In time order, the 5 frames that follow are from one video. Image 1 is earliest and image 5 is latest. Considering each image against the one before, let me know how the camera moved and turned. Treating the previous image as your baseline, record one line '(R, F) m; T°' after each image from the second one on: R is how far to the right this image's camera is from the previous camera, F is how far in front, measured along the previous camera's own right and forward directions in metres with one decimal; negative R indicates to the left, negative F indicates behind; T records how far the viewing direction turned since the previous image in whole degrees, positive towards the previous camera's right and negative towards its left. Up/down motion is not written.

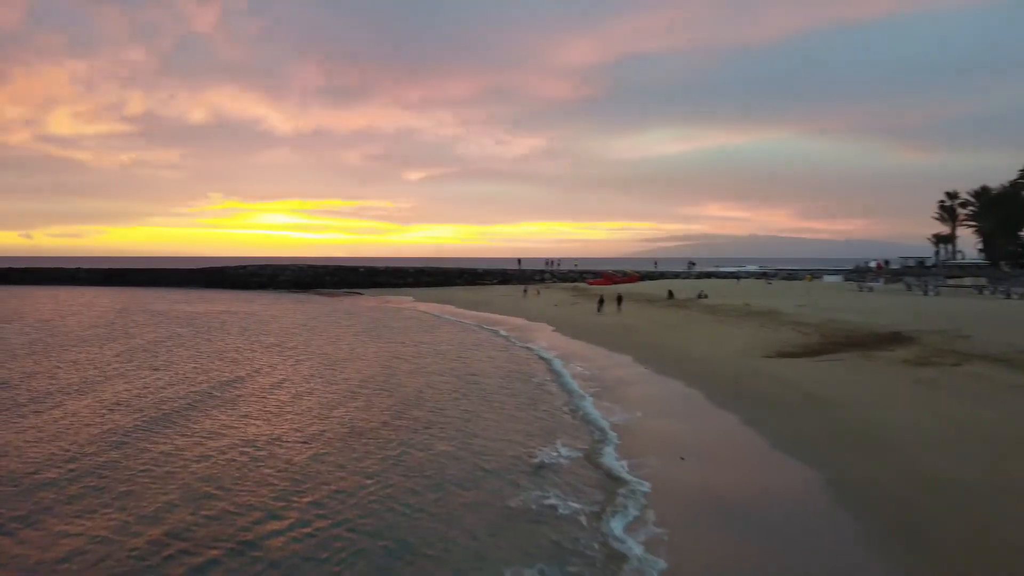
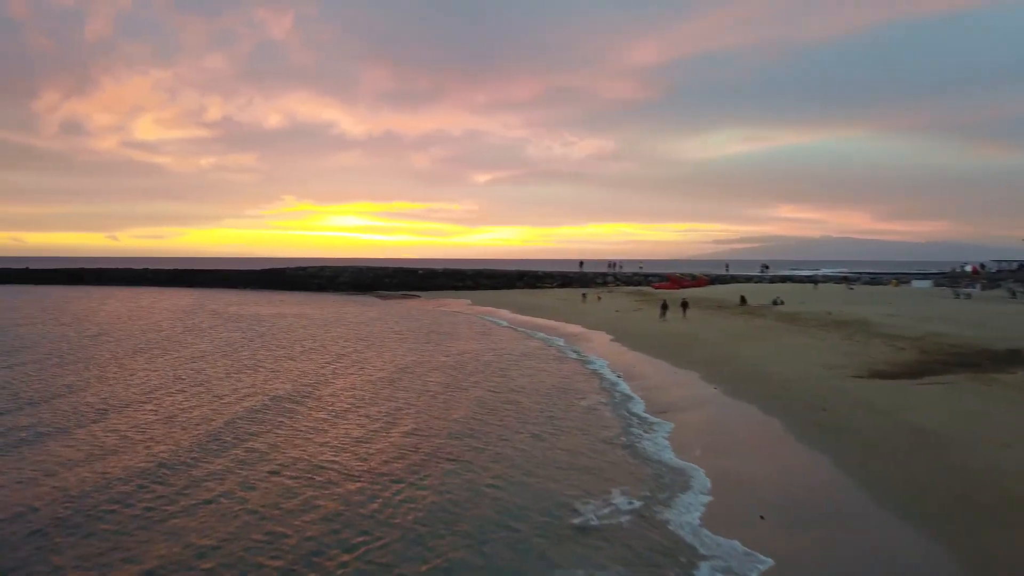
(+0.2, +1.4) m; -6°
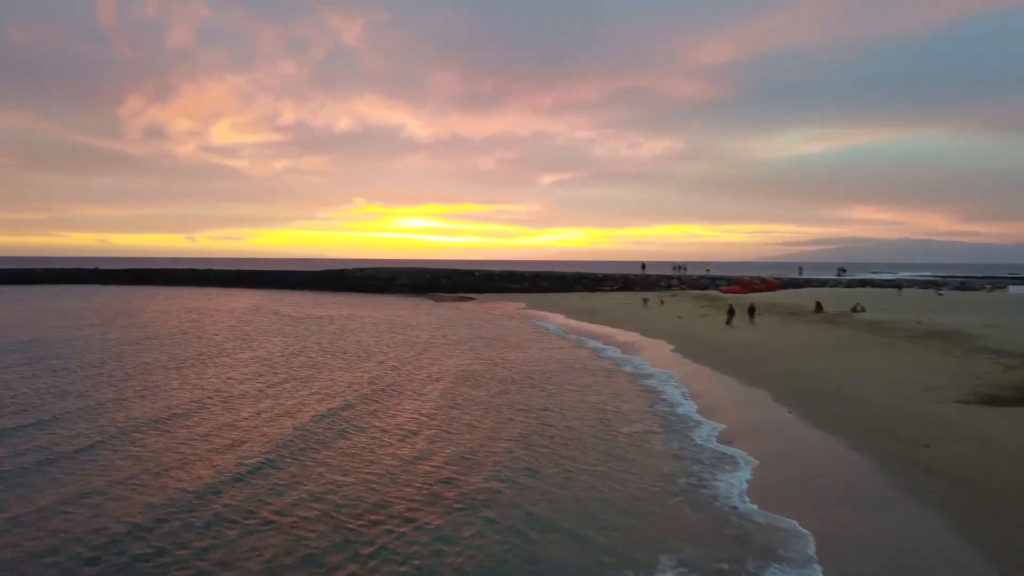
(+0.3, +1.2) m; -6°
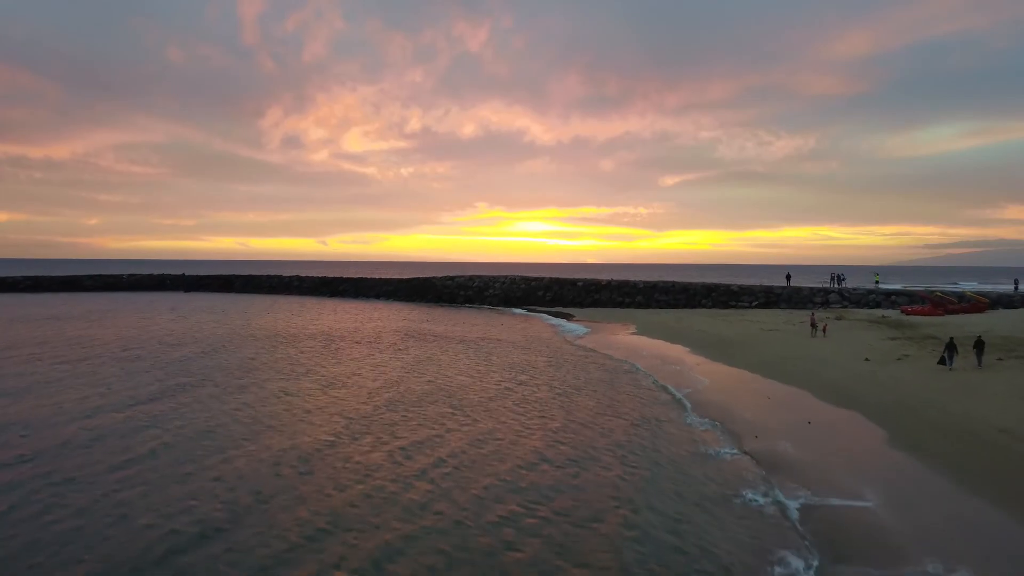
(+0.2, +5.0) m; -12°
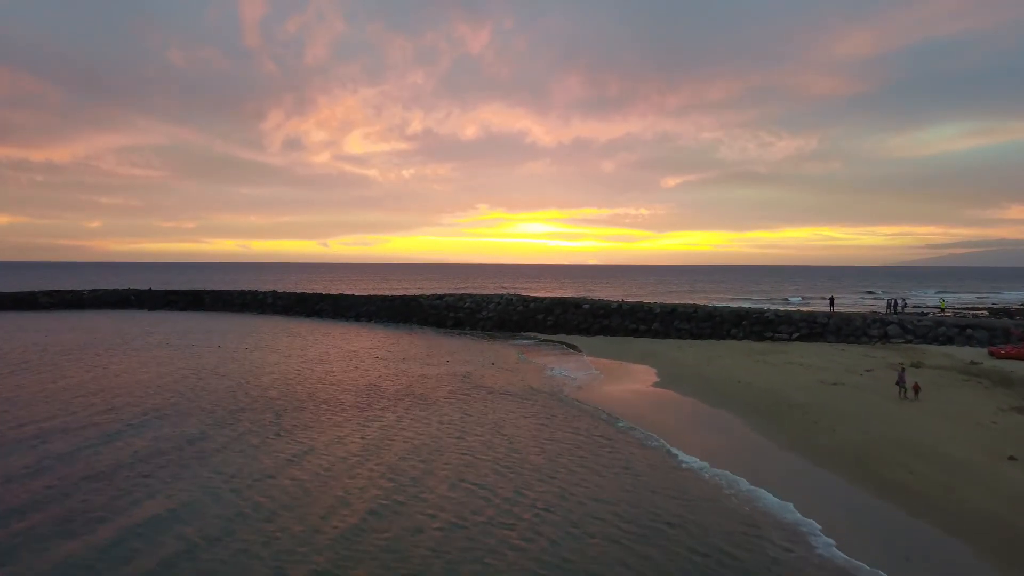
(+0.3, +5.1) m; 0°
